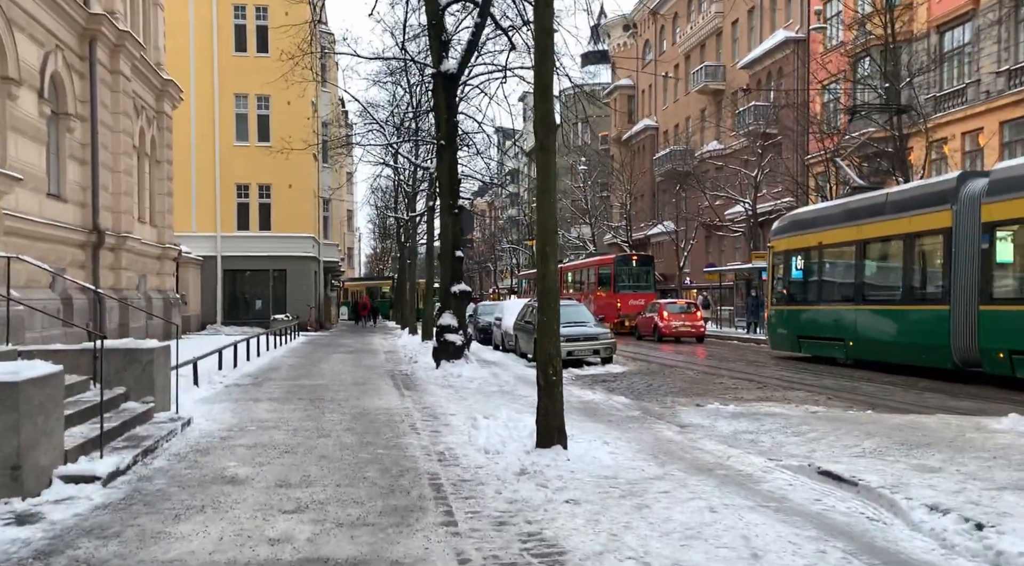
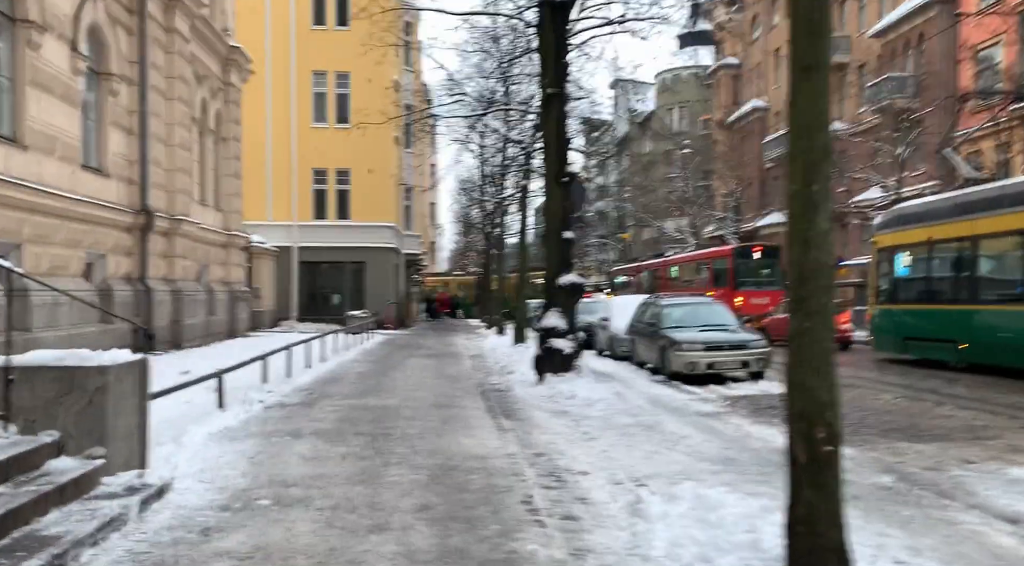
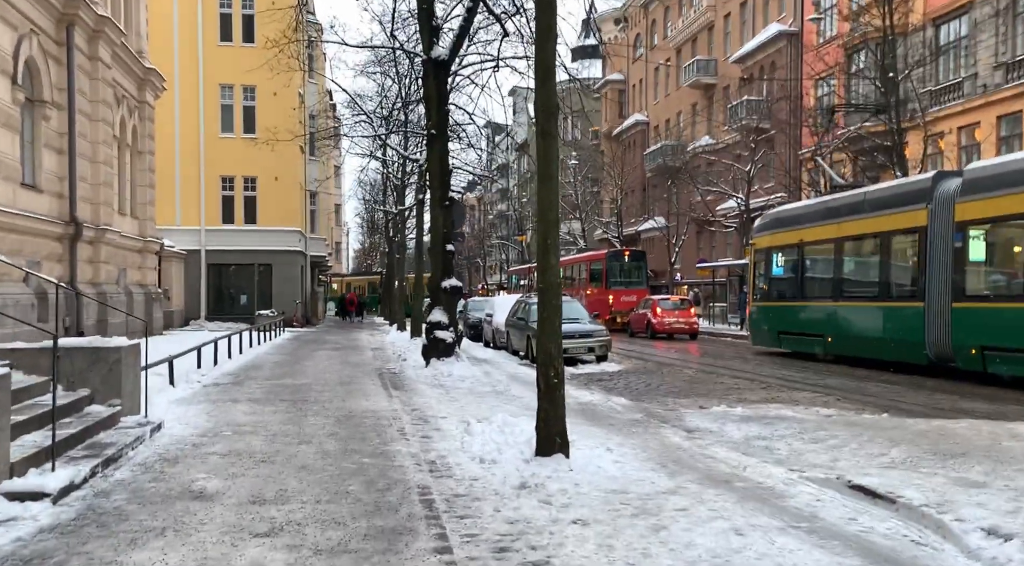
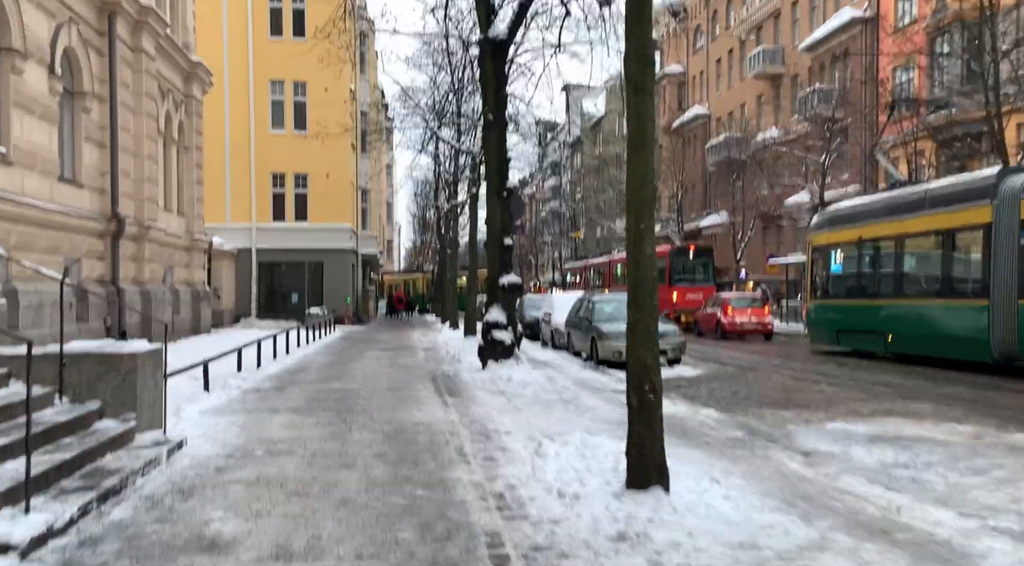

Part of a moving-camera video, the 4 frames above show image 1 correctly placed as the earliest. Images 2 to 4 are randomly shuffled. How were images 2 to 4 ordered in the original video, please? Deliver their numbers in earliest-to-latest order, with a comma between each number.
3, 4, 2
